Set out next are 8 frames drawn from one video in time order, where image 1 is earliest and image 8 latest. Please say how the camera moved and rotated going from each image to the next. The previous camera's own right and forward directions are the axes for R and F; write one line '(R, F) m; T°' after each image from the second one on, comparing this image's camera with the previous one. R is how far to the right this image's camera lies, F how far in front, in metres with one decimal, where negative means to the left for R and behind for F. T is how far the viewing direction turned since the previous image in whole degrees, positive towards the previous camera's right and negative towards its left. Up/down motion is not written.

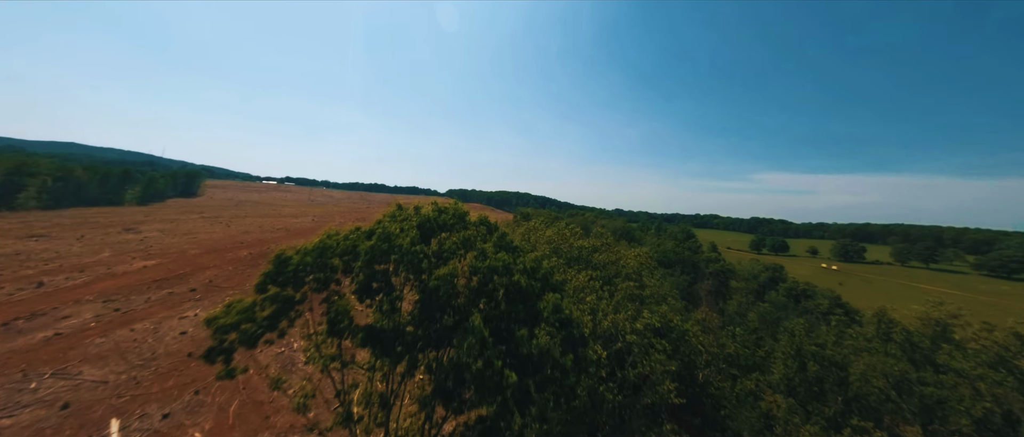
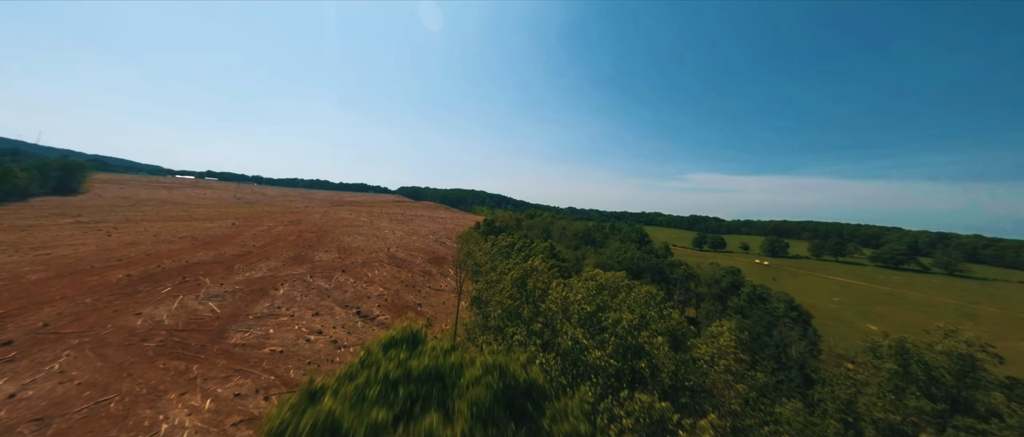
(-0.5, +3.3) m; +8°
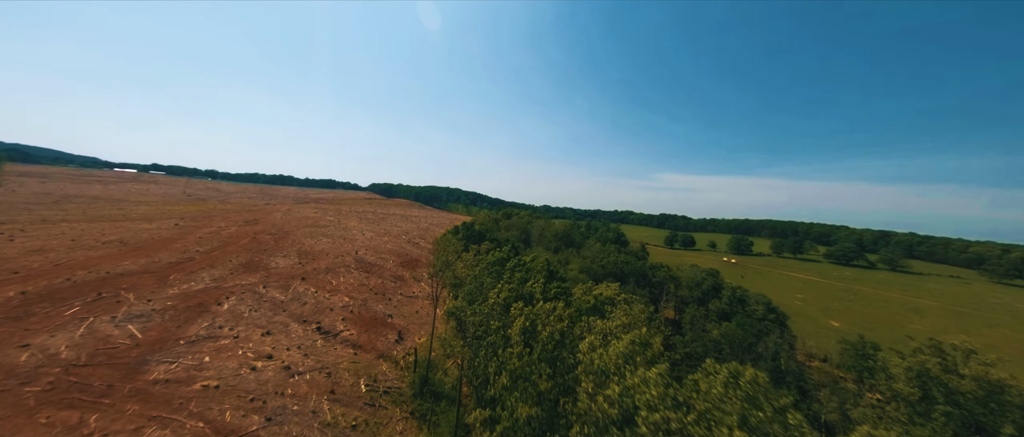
(-0.4, +1.9) m; +5°
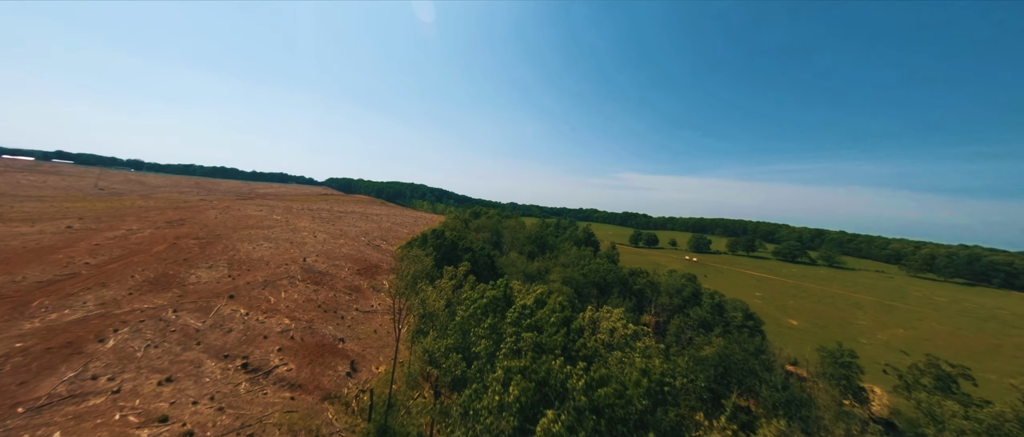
(-0.7, +3.1) m; +6°
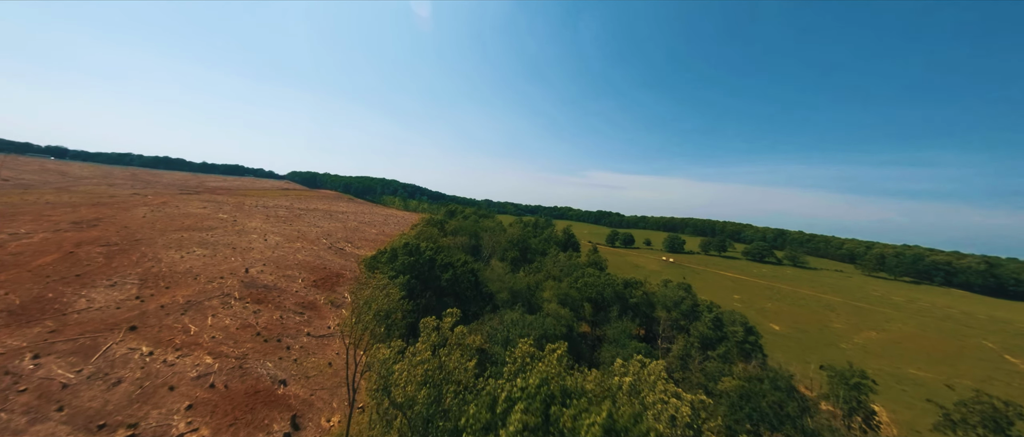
(-0.9, +4.0) m; +5°
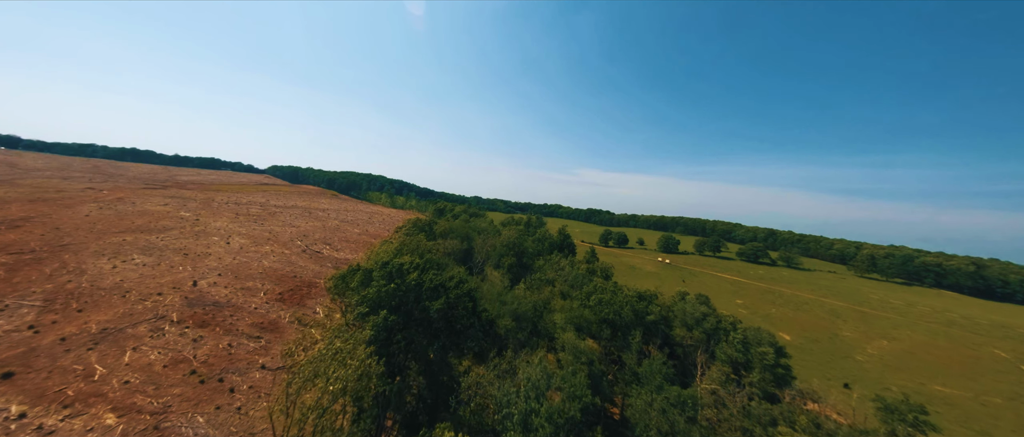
(-0.9, +4.2) m; +2°
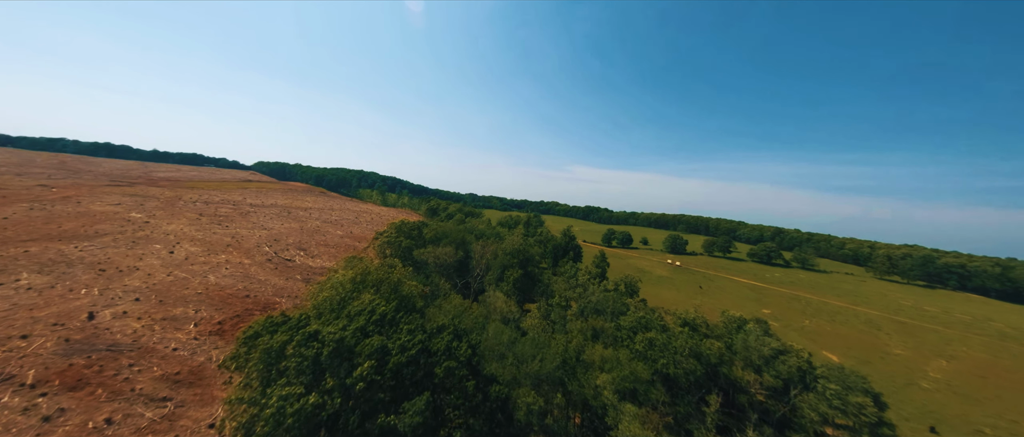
(-1.0, +6.8) m; +1°
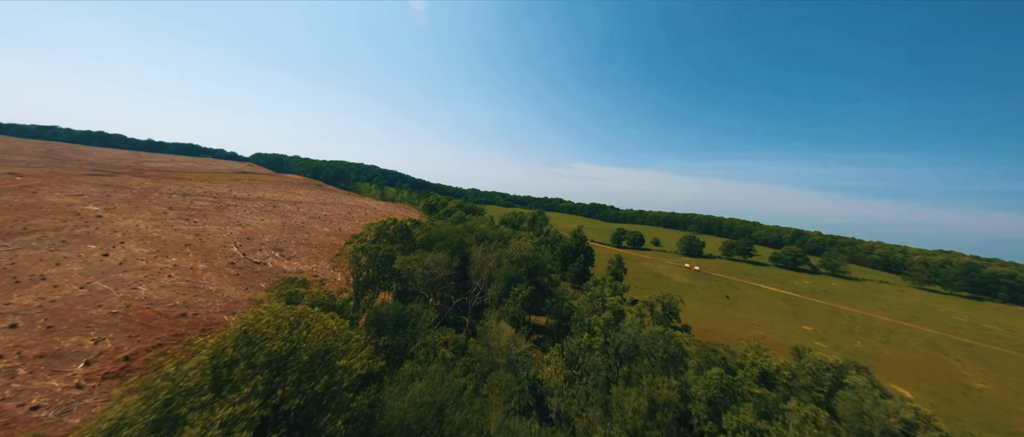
(-0.5, +6.6) m; -1°
